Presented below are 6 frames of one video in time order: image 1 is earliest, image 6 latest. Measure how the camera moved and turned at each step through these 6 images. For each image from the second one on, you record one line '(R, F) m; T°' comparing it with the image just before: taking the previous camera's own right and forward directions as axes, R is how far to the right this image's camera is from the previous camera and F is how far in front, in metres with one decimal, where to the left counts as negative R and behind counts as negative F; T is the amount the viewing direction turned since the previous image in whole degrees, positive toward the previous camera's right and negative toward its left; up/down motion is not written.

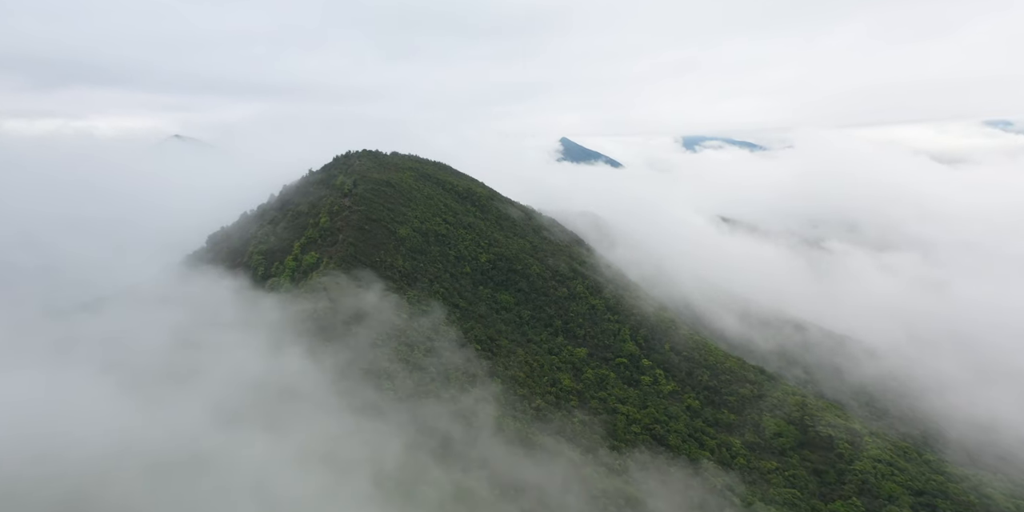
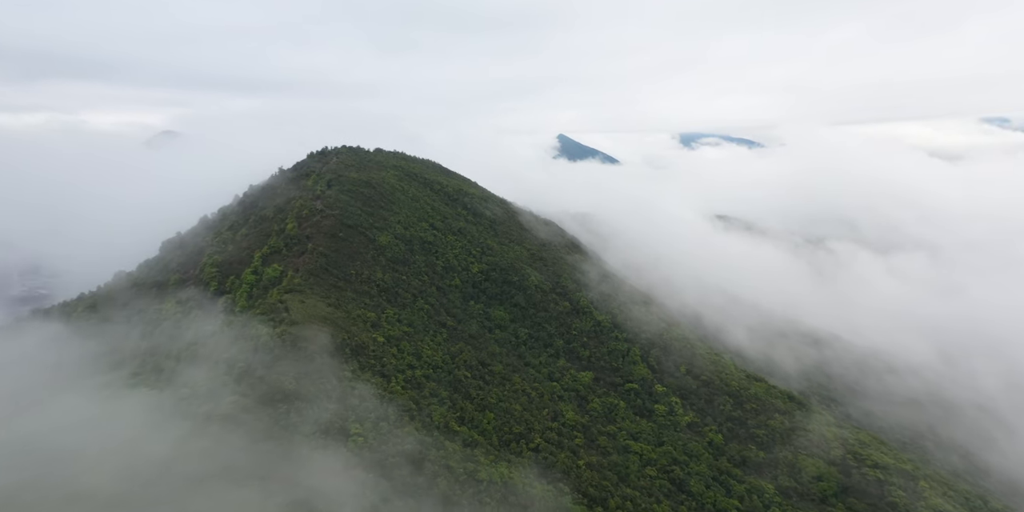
(+0.2, +8.1) m; 0°
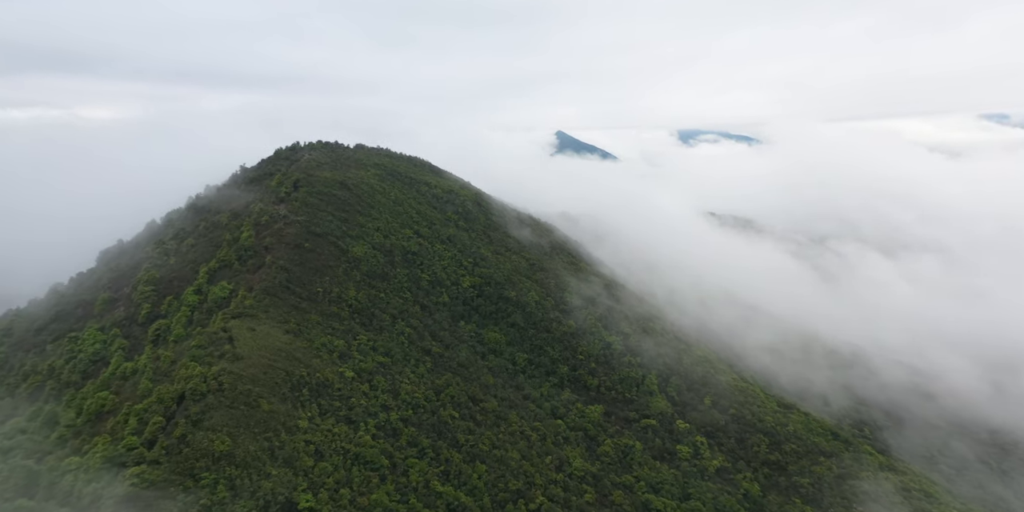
(+0.2, +8.6) m; 0°
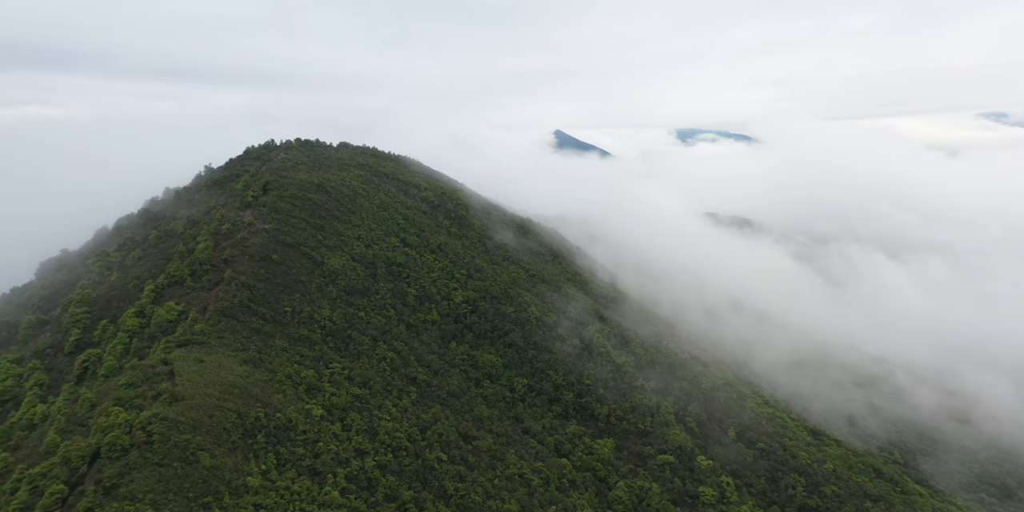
(+0.1, +6.2) m; 0°
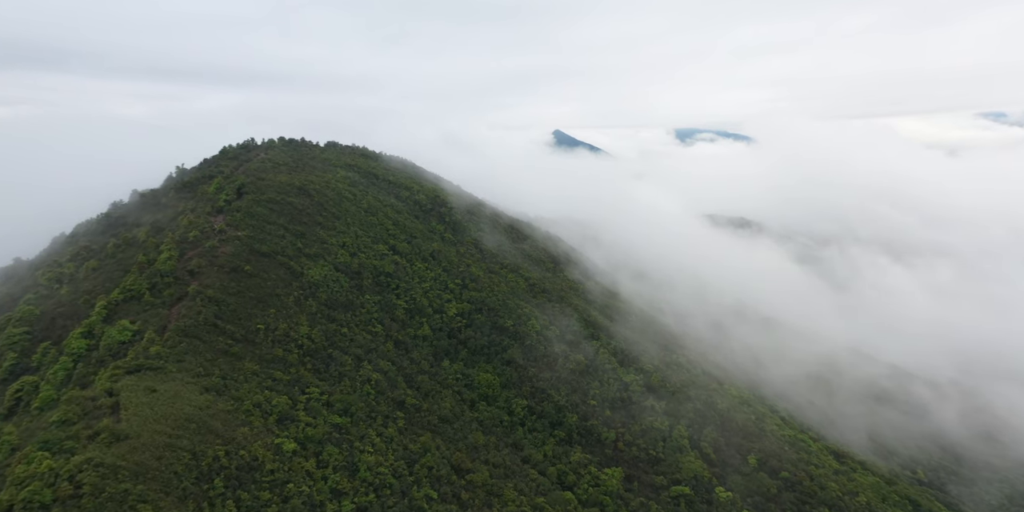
(+0.1, +4.1) m; 0°
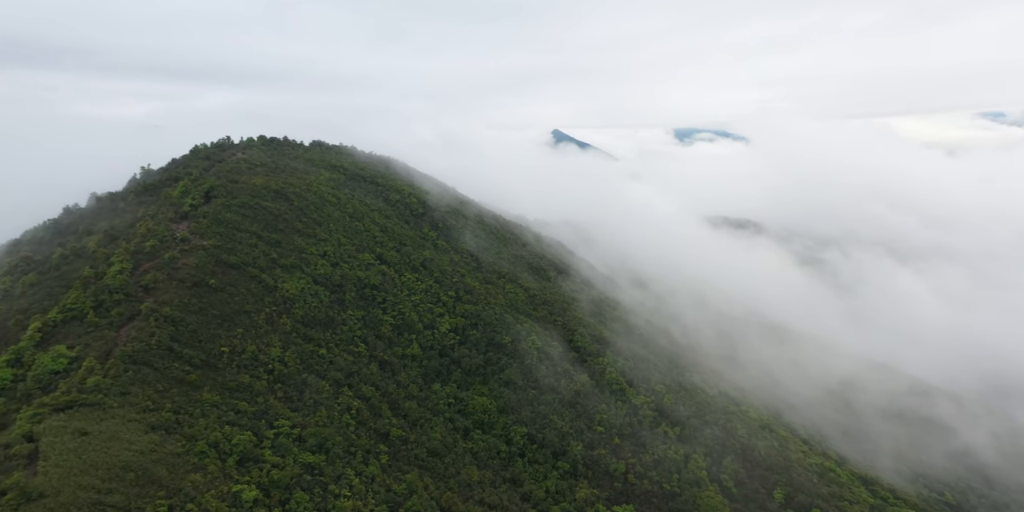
(+0.1, +4.3) m; 0°
